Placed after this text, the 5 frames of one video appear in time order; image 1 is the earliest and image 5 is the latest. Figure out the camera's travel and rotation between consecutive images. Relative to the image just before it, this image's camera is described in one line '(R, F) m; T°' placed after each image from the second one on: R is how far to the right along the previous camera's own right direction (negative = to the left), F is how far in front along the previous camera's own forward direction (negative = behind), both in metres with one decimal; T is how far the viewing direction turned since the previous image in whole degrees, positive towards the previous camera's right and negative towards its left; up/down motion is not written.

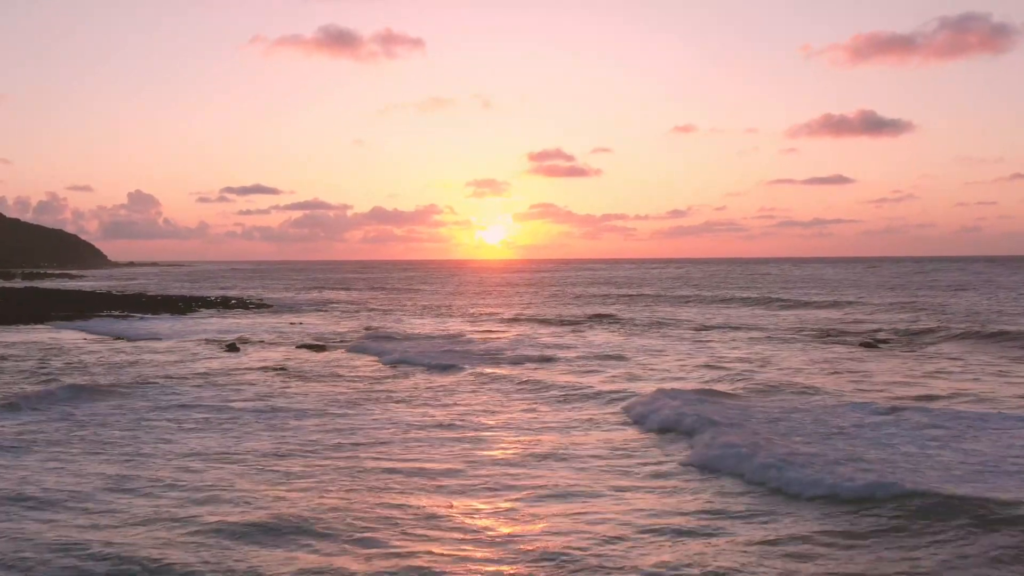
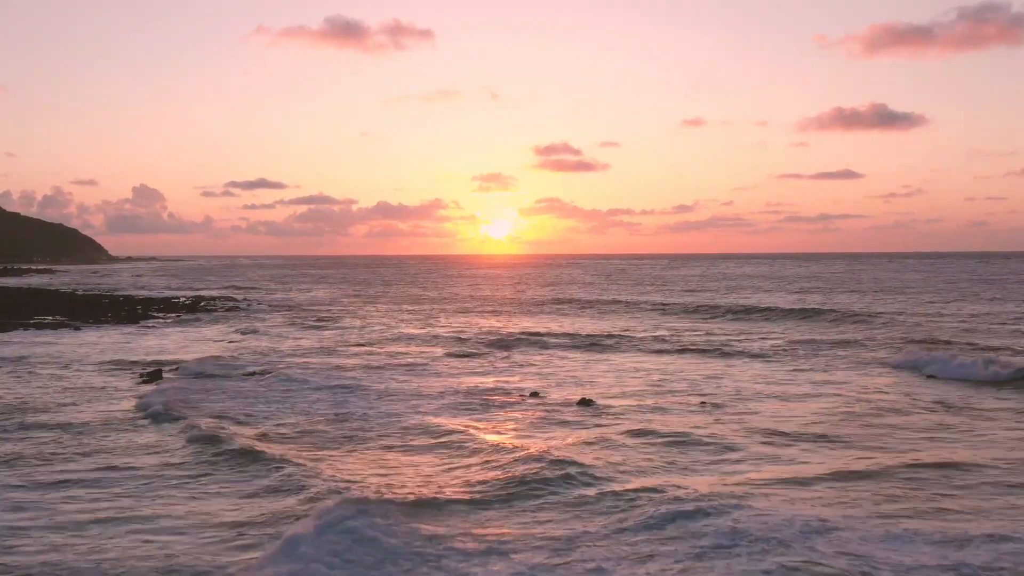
(-0.3, +7.6) m; 0°
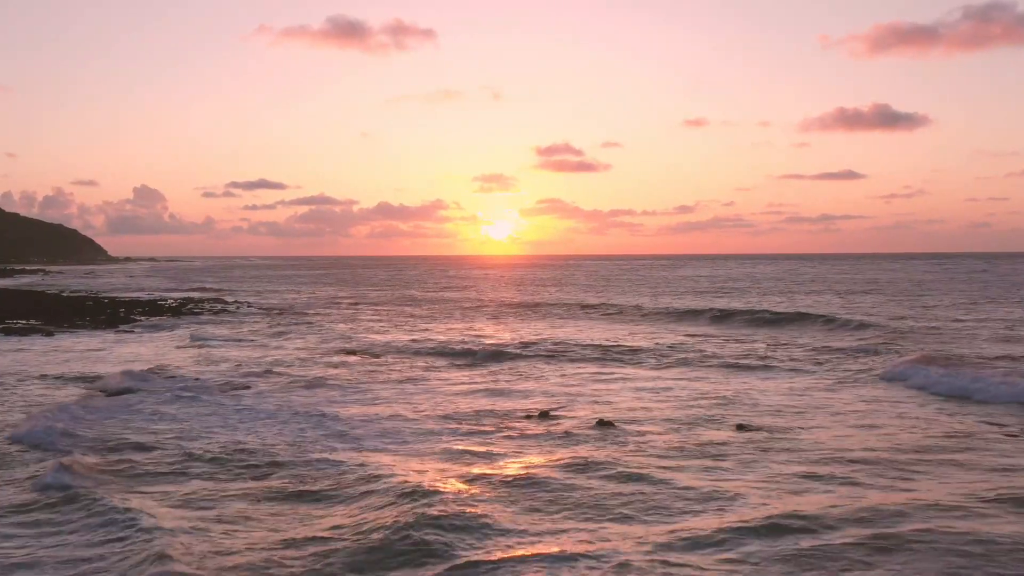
(-0.1, +2.4) m; 0°
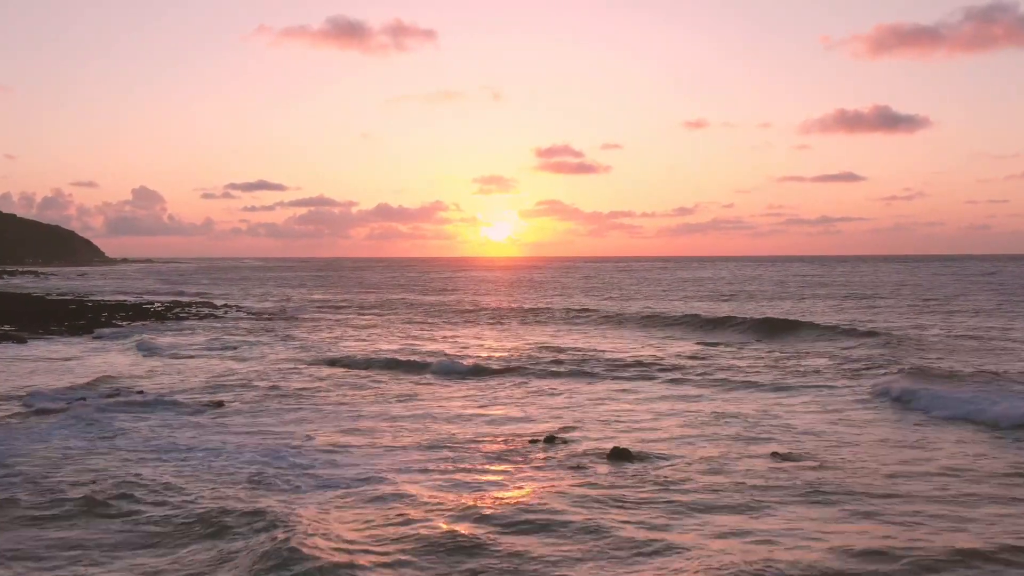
(-0.1, +2.1) m; 0°
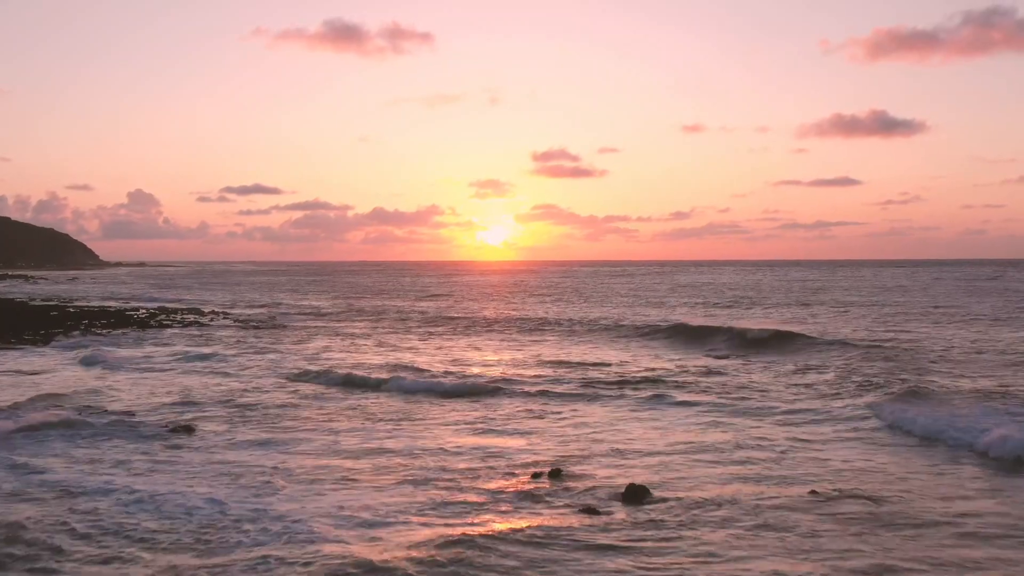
(-0.1, +1.8) m; 0°
